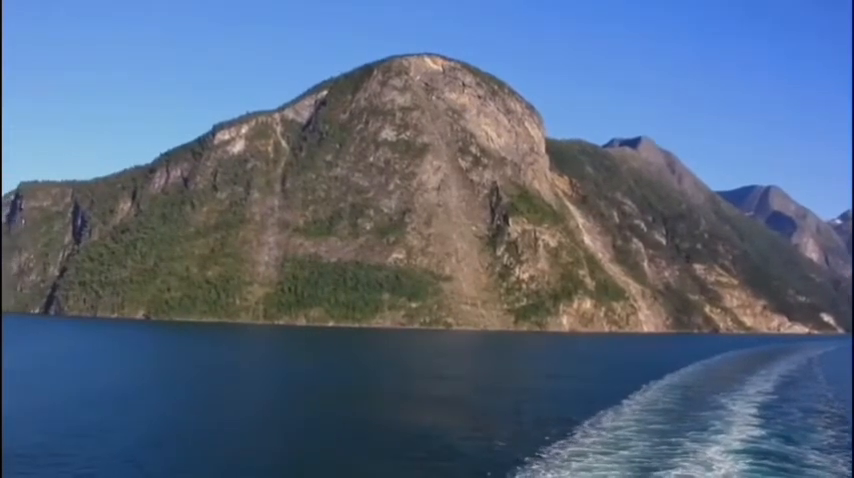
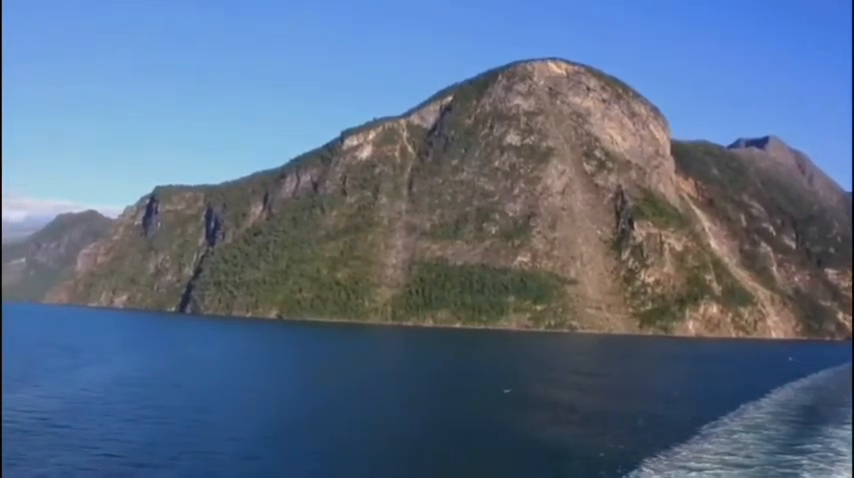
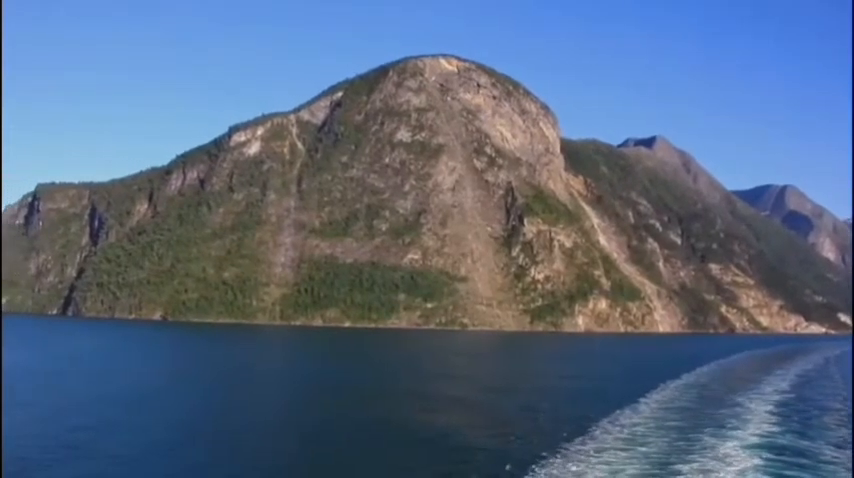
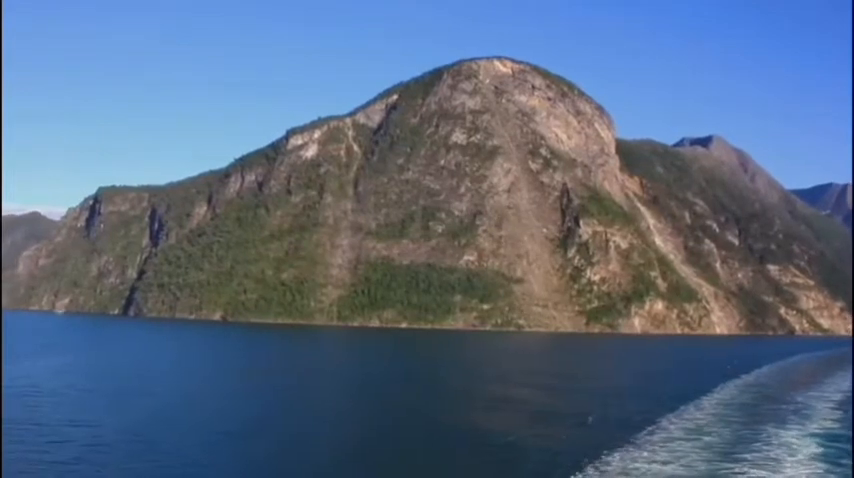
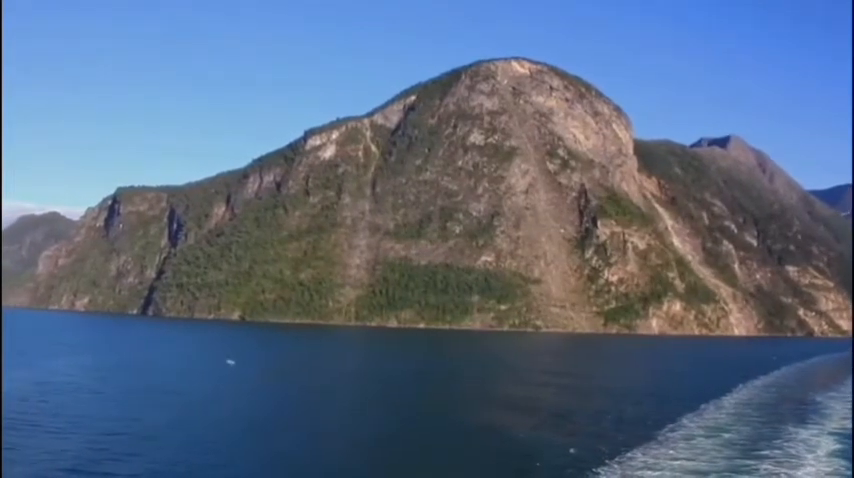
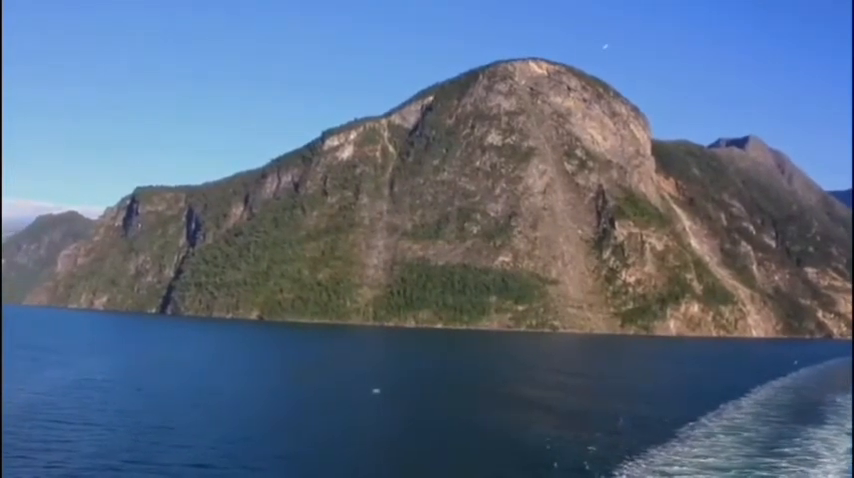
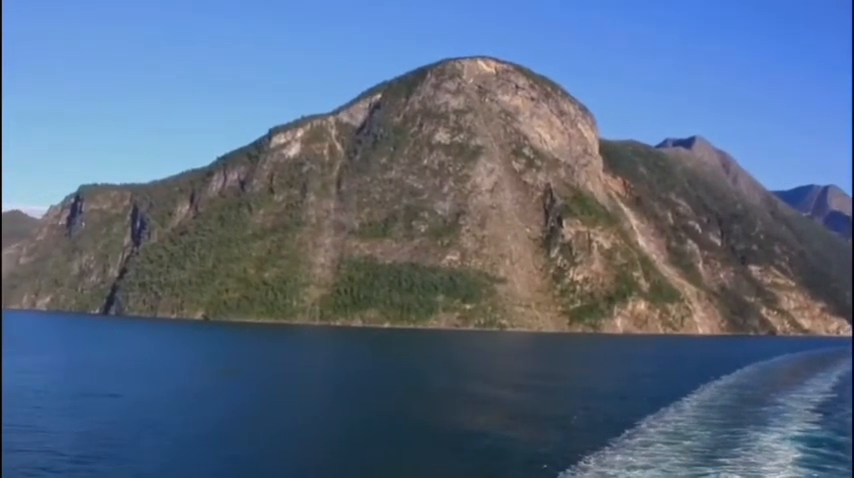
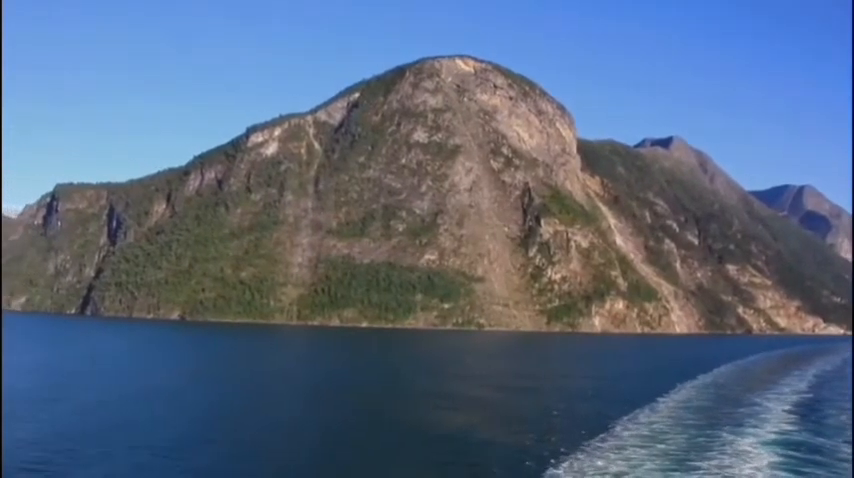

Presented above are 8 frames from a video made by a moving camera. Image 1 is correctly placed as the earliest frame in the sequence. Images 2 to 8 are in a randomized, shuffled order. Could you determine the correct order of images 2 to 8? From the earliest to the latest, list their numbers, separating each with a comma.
3, 8, 7, 4, 5, 6, 2
